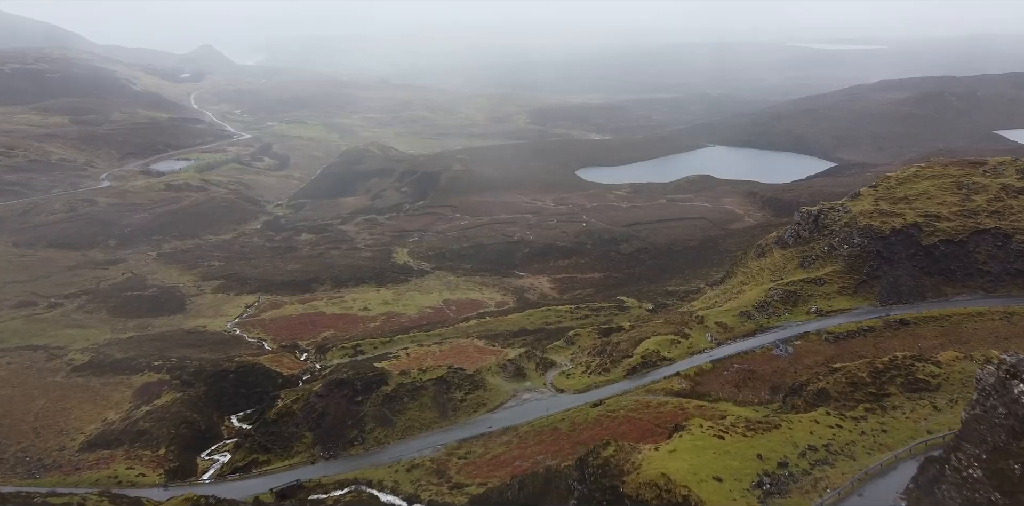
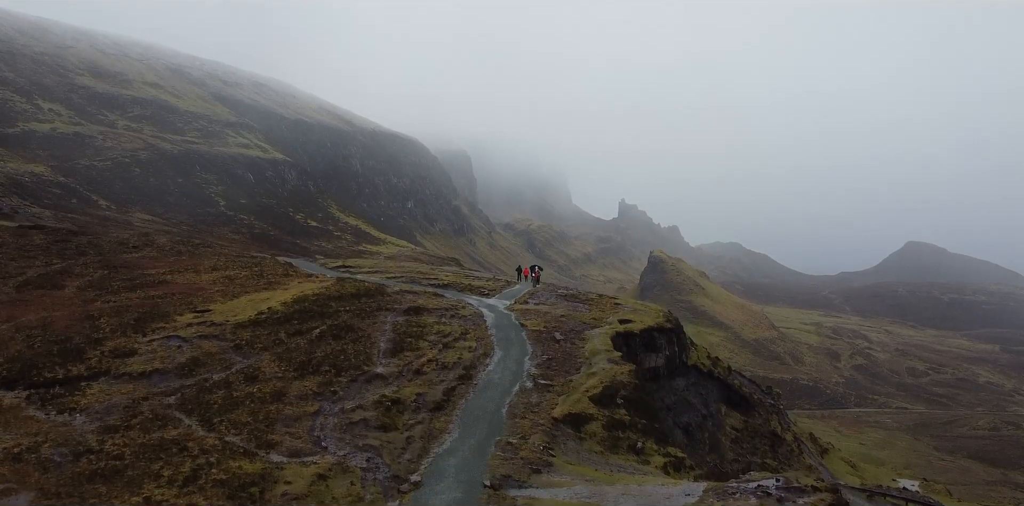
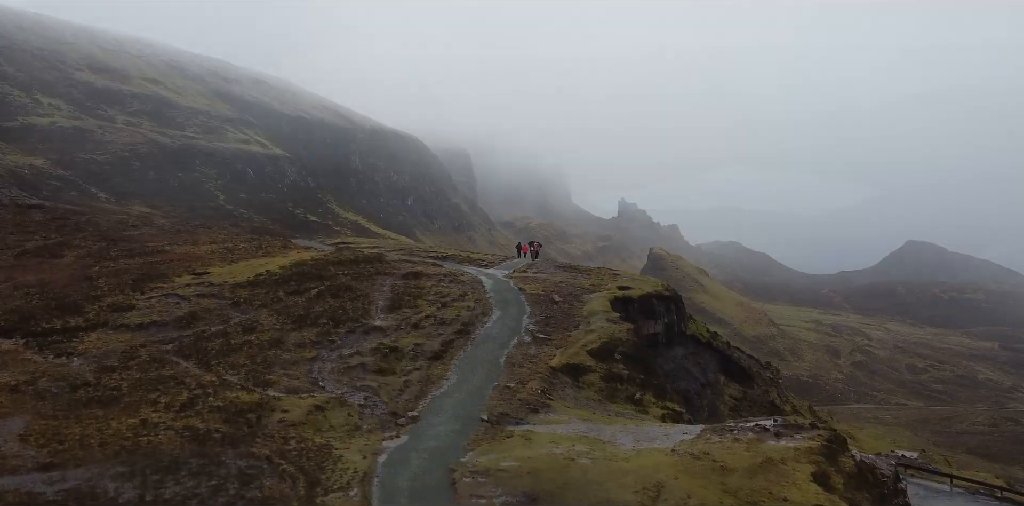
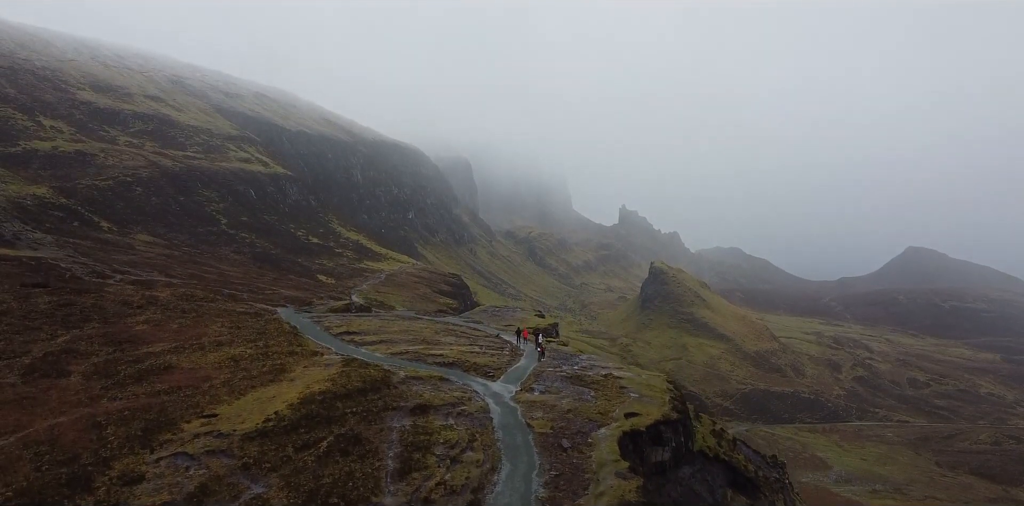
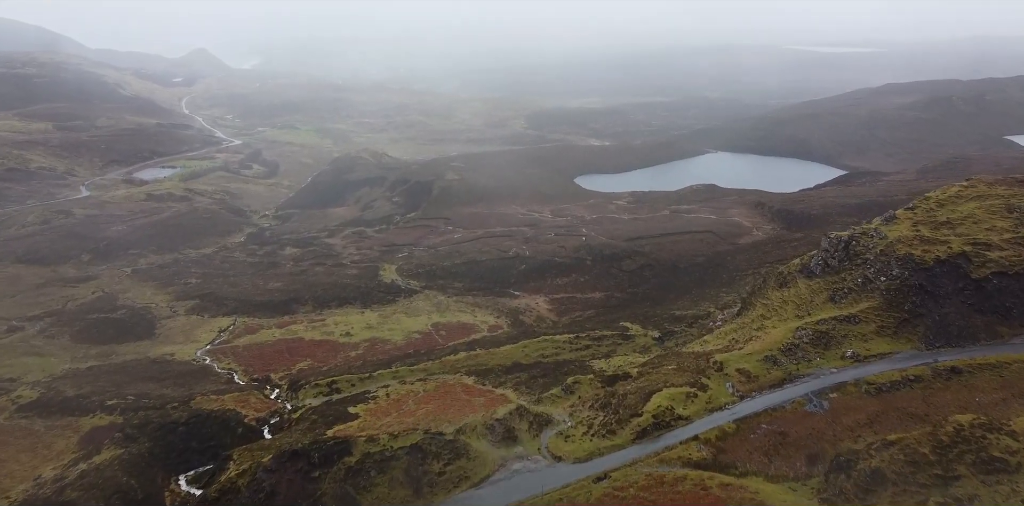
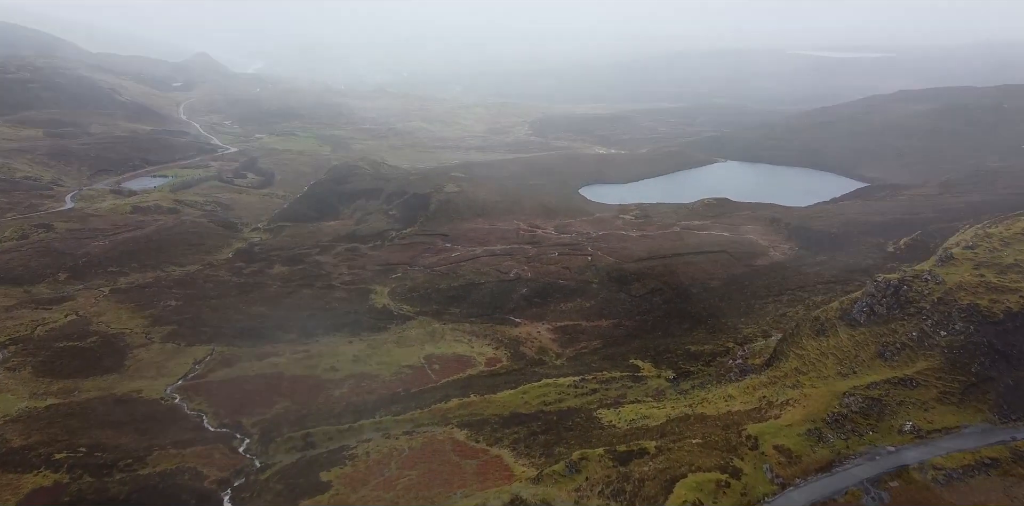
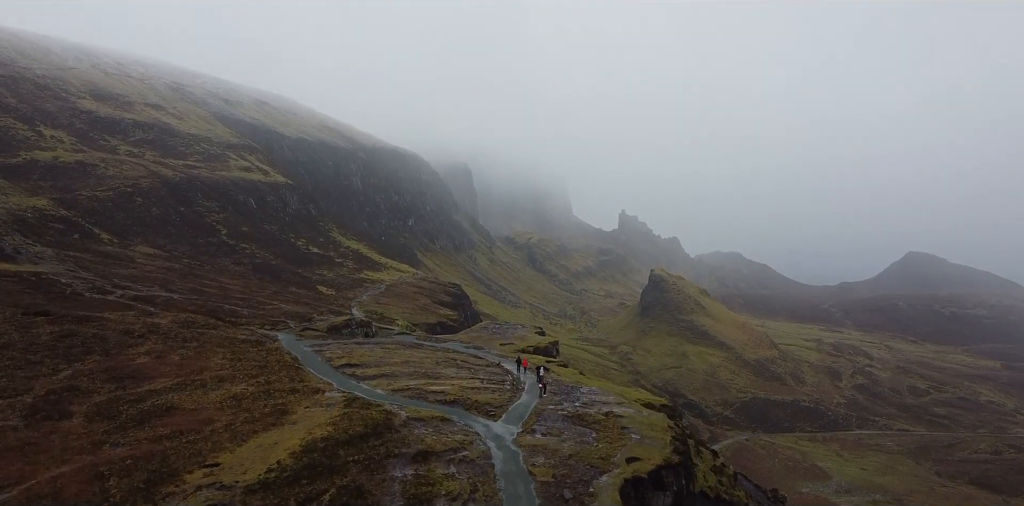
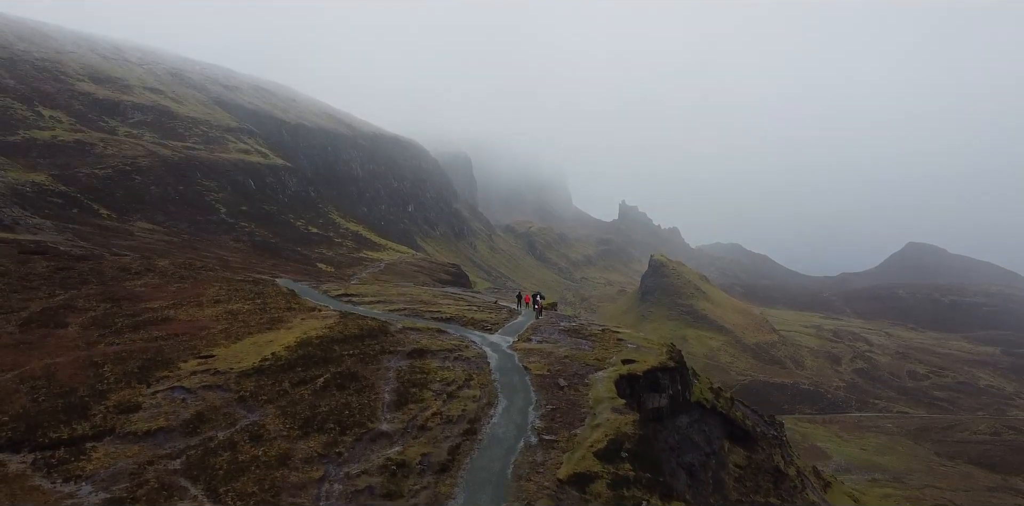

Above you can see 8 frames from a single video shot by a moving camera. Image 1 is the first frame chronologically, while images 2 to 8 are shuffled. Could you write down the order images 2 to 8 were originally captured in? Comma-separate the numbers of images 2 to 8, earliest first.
5, 6, 3, 2, 8, 4, 7
